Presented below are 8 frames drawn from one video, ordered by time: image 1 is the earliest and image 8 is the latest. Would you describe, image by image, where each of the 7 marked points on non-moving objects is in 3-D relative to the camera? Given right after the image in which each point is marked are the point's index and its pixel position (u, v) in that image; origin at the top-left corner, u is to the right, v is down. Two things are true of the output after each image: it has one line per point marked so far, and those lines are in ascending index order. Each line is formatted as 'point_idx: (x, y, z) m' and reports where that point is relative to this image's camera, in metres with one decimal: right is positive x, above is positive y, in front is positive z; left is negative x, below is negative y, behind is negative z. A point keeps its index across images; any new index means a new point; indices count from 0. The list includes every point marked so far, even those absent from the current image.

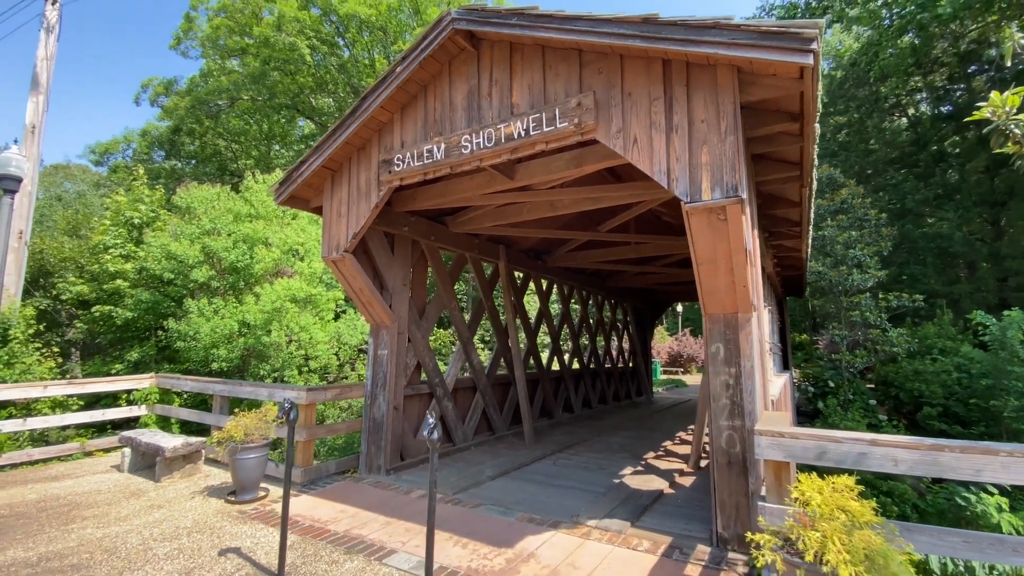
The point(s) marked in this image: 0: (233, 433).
0: (-2.5, -1.3, +4.2) m
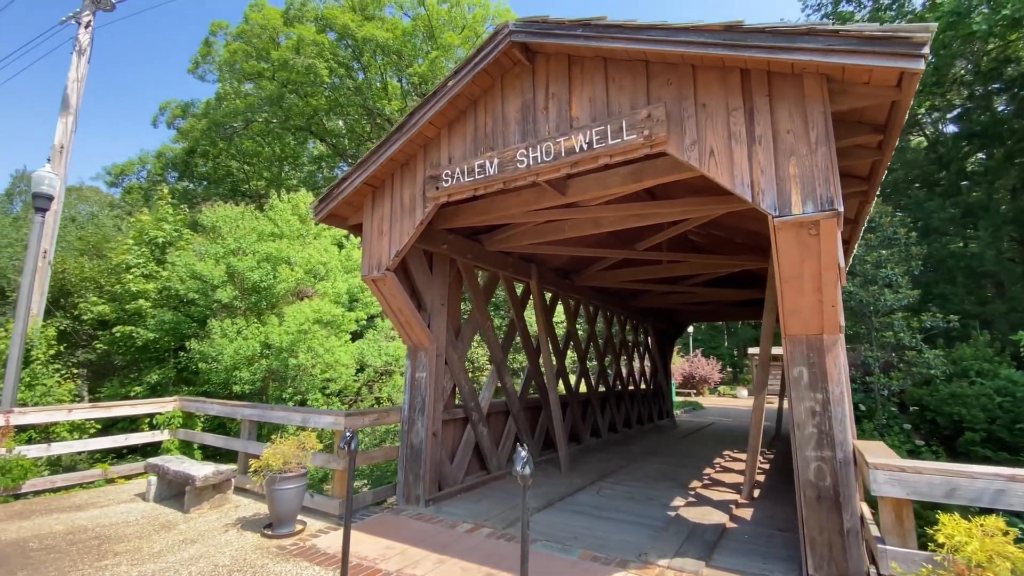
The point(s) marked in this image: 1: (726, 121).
0: (-2.0, -1.5, +4.0) m
1: (+1.4, +1.1, +3.0) m
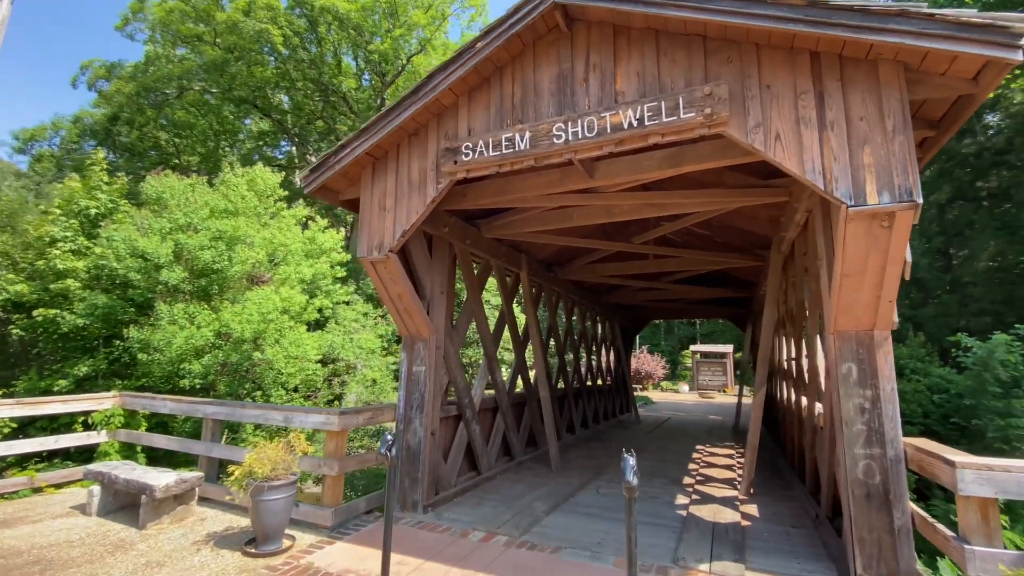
0: (-1.9, -1.3, +3.4) m
1: (+1.7, +1.1, +2.9) m
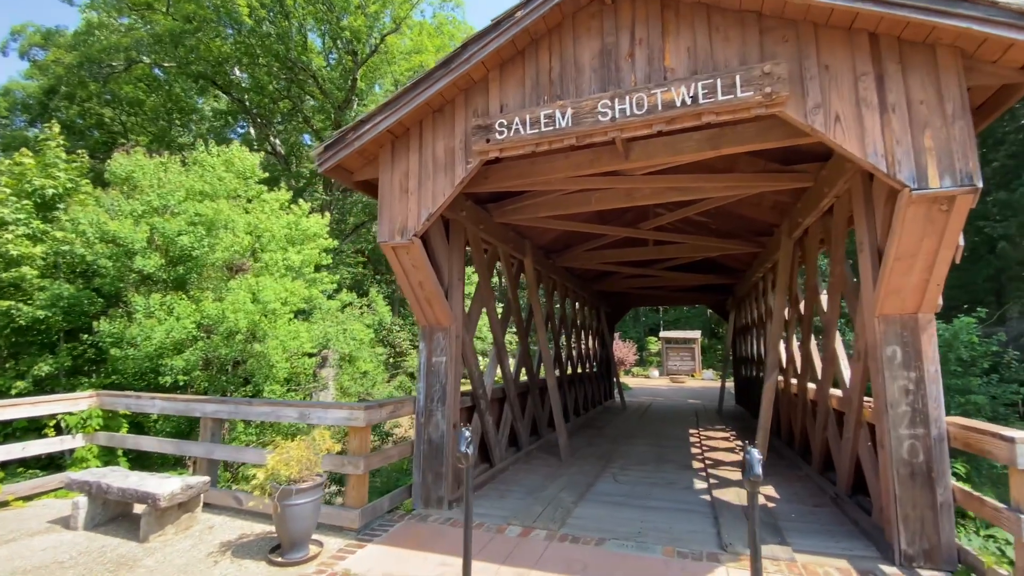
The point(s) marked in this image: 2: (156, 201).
0: (-1.5, -1.2, +3.2) m
1: (+2.1, +1.2, +2.9) m
2: (-4.8, +1.2, +6.4) m
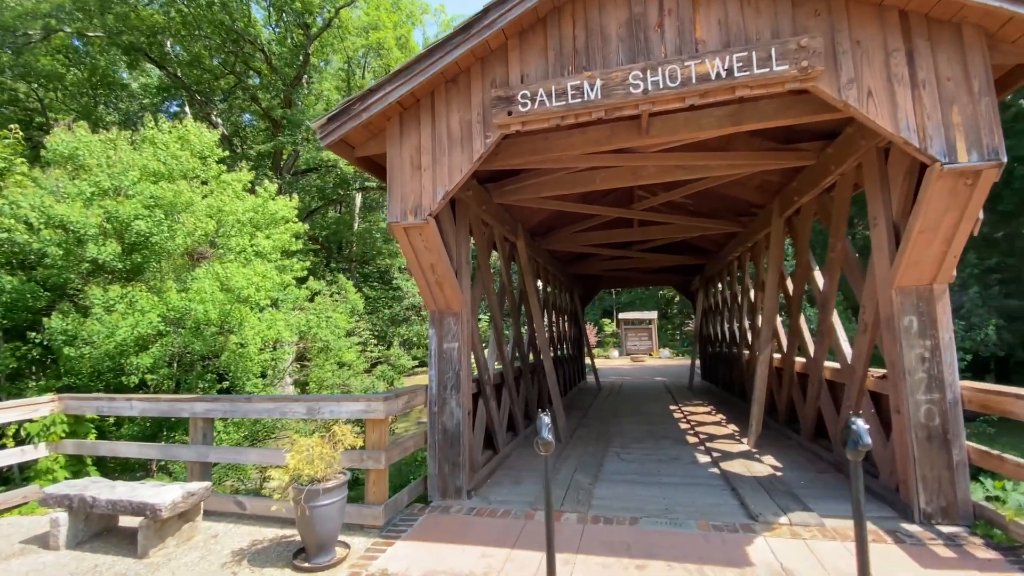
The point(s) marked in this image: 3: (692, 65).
0: (-1.3, -1.1, +2.9) m
1: (+2.3, +1.4, +2.9) m
2: (-4.9, +1.3, +5.7) m
3: (+1.2, +1.4, +3.1) m
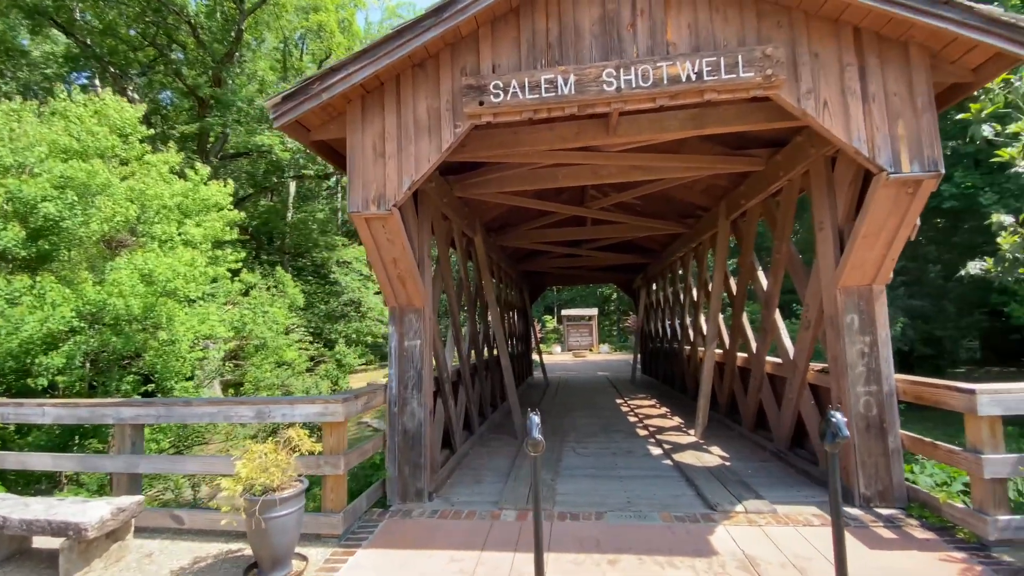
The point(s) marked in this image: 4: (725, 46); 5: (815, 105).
0: (-1.4, -1.1, +2.7) m
1: (+2.1, +1.4, +3.1) m
2: (-5.4, +1.4, +5.0) m
3: (+1.0, +1.5, +3.1) m
4: (+1.4, +1.6, +3.2) m
5: (+2.0, +1.2, +3.1) m
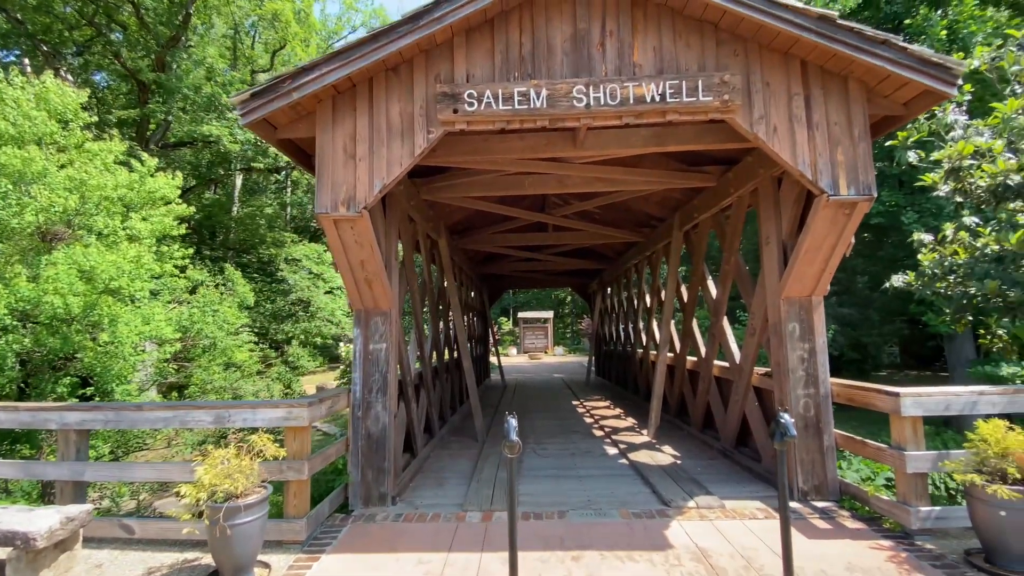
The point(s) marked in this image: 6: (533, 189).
0: (-1.6, -1.1, +2.6) m
1: (+2.0, +1.3, +3.4) m
2: (-5.7, +1.4, +4.6) m
3: (+0.8, +1.4, +3.3) m
4: (+1.2, +1.5, +3.4) m
5: (+1.8, +1.1, +3.3) m
6: (+0.2, +1.0, +4.8) m
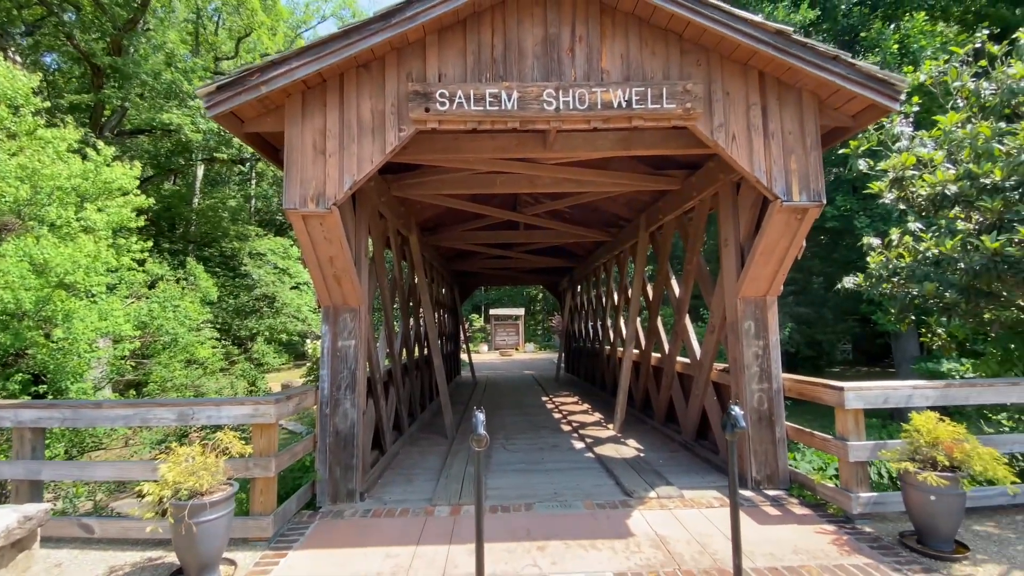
0: (-1.8, -1.1, +2.6) m
1: (+1.7, +1.3, +3.5) m
2: (-6.0, +1.5, +4.3) m
3: (+0.6, +1.4, +3.4) m
4: (+1.0, +1.5, +3.5) m
5: (+1.6, +1.1, +3.5) m
6: (-0.1, +1.0, +4.9) m
